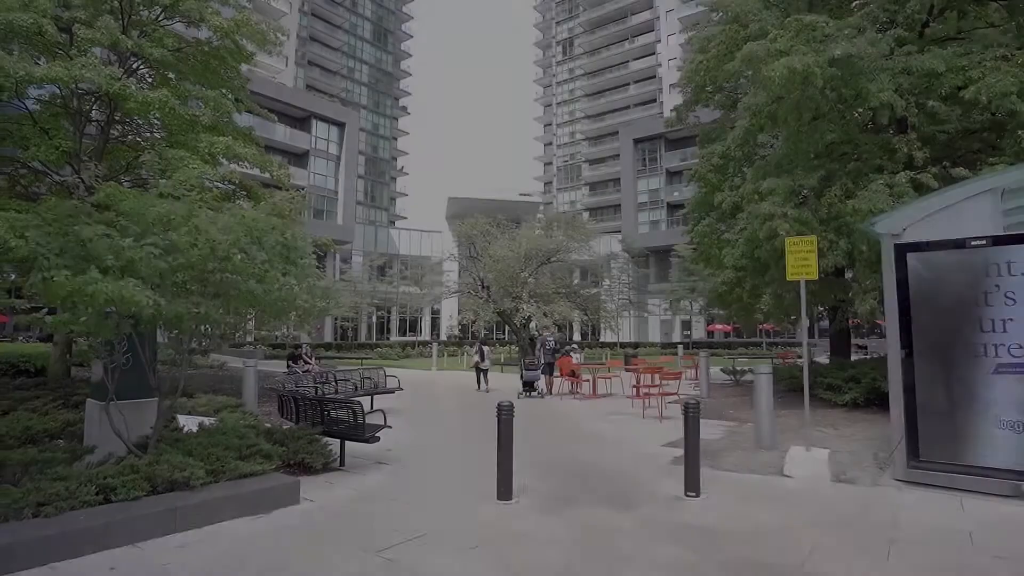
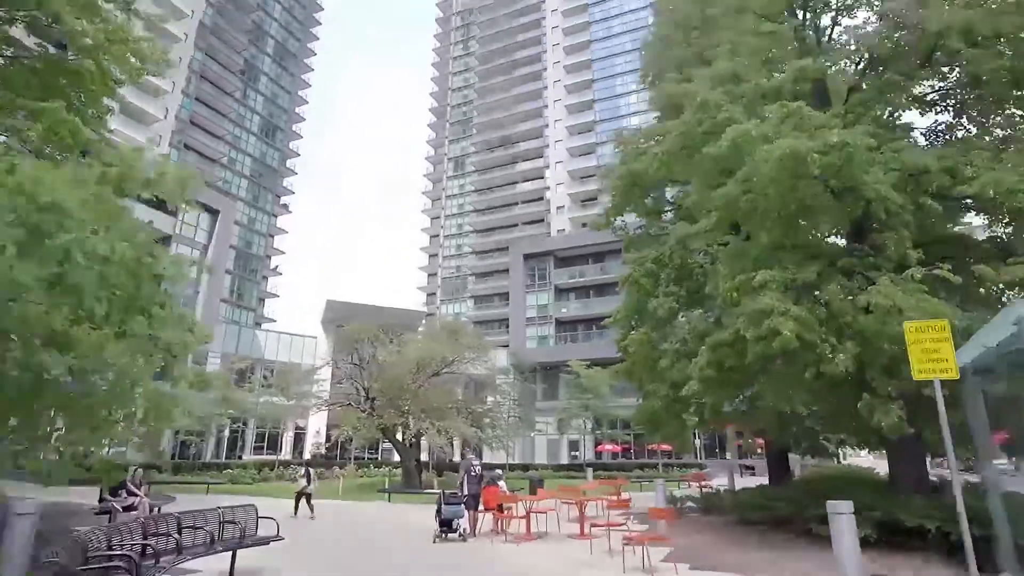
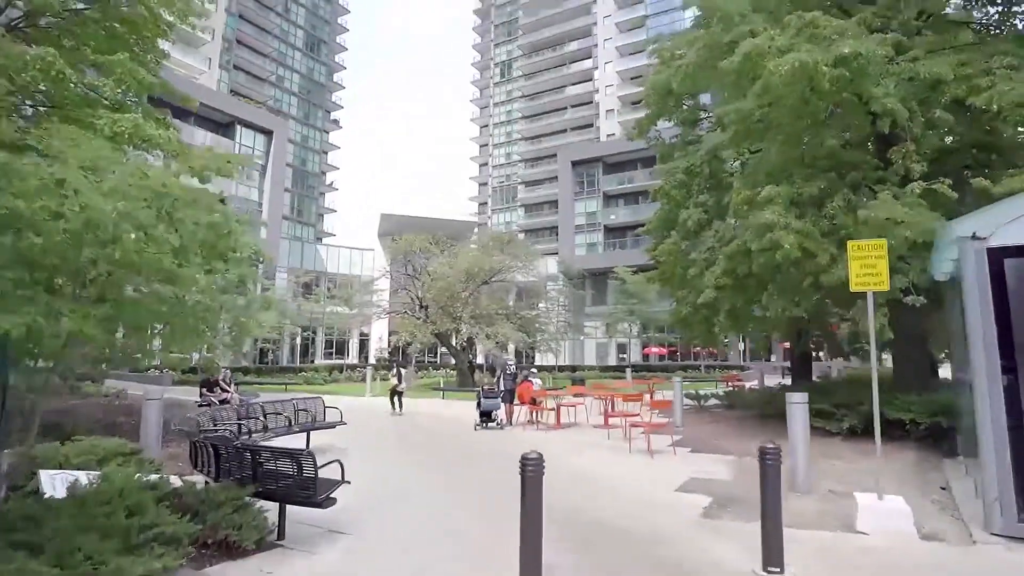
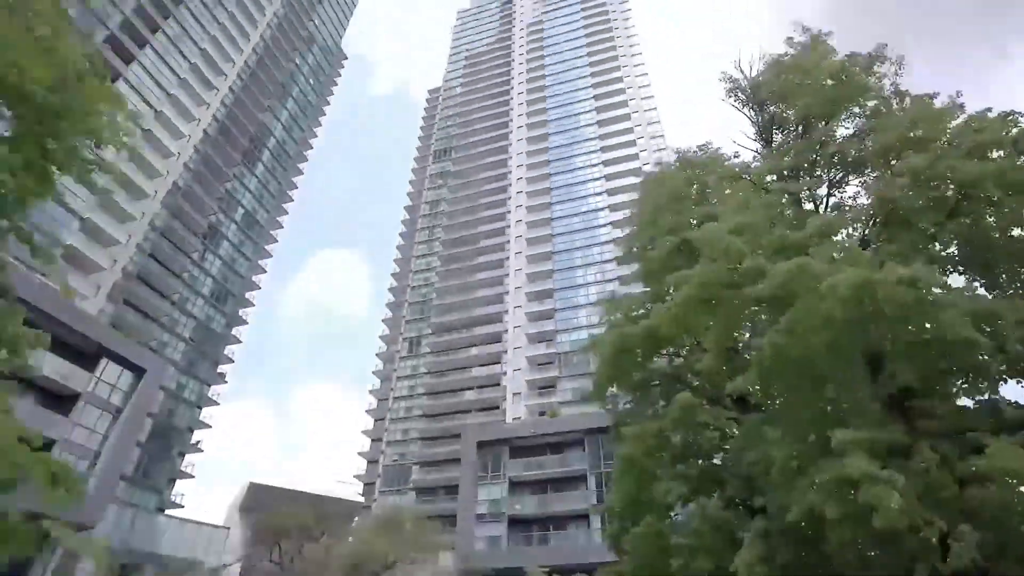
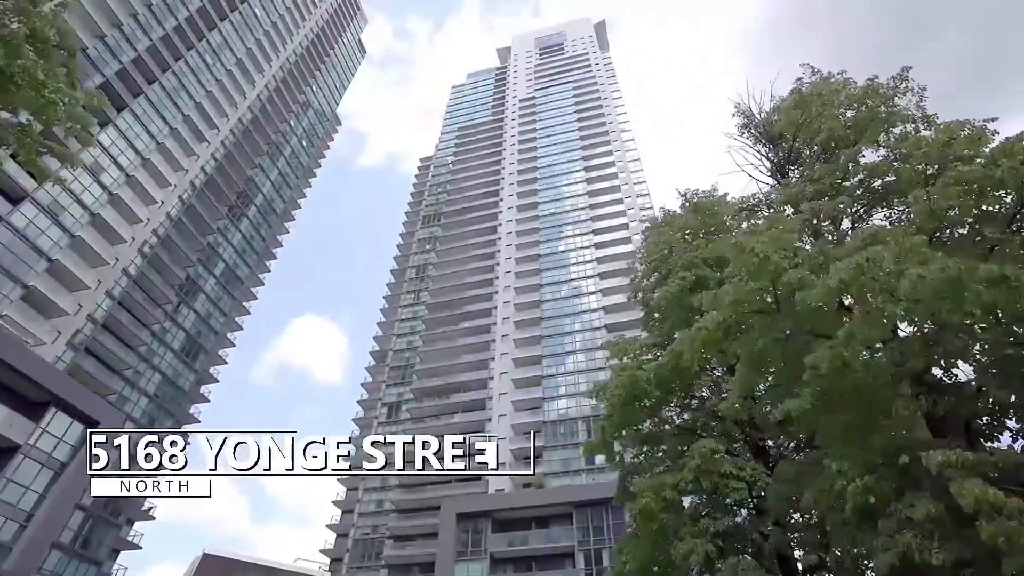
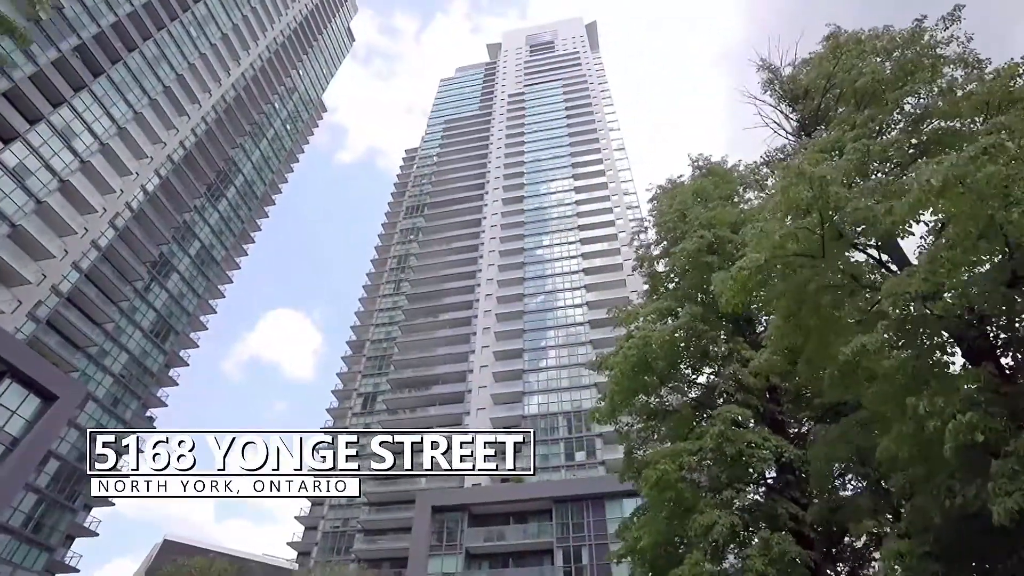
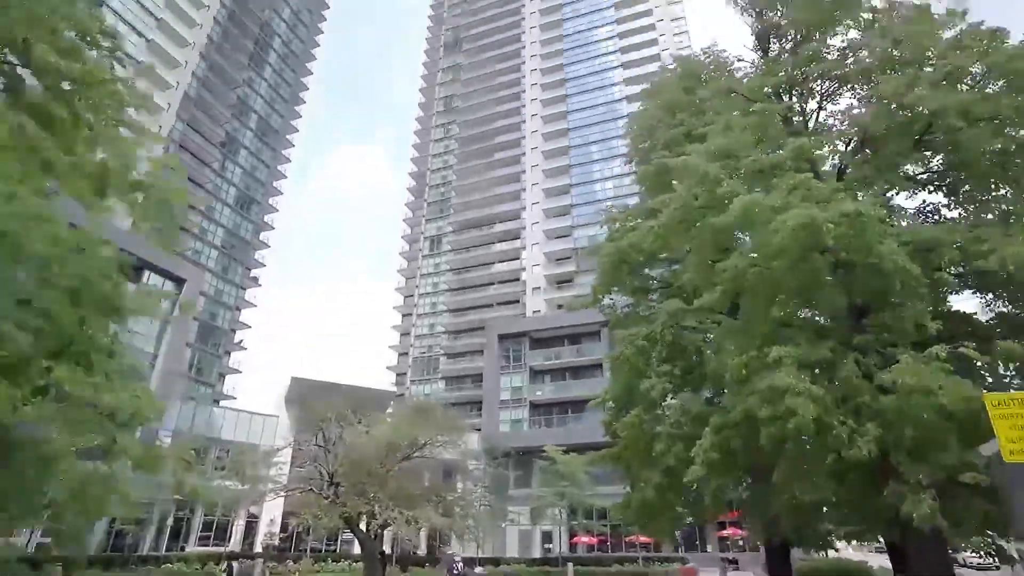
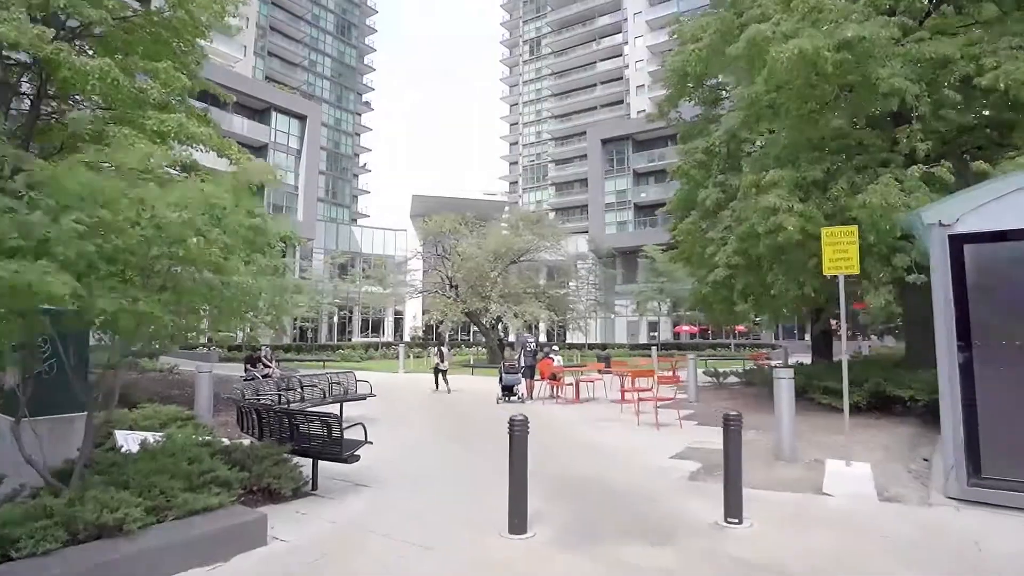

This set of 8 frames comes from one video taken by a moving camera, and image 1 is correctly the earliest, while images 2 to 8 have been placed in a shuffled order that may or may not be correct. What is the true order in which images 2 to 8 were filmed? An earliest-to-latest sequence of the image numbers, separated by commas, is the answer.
8, 3, 2, 7, 4, 5, 6
